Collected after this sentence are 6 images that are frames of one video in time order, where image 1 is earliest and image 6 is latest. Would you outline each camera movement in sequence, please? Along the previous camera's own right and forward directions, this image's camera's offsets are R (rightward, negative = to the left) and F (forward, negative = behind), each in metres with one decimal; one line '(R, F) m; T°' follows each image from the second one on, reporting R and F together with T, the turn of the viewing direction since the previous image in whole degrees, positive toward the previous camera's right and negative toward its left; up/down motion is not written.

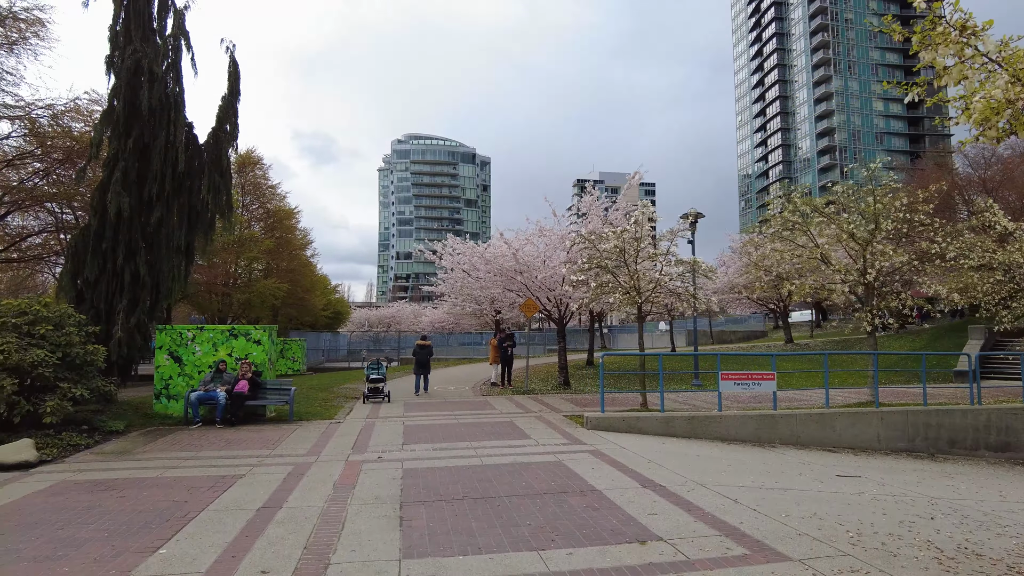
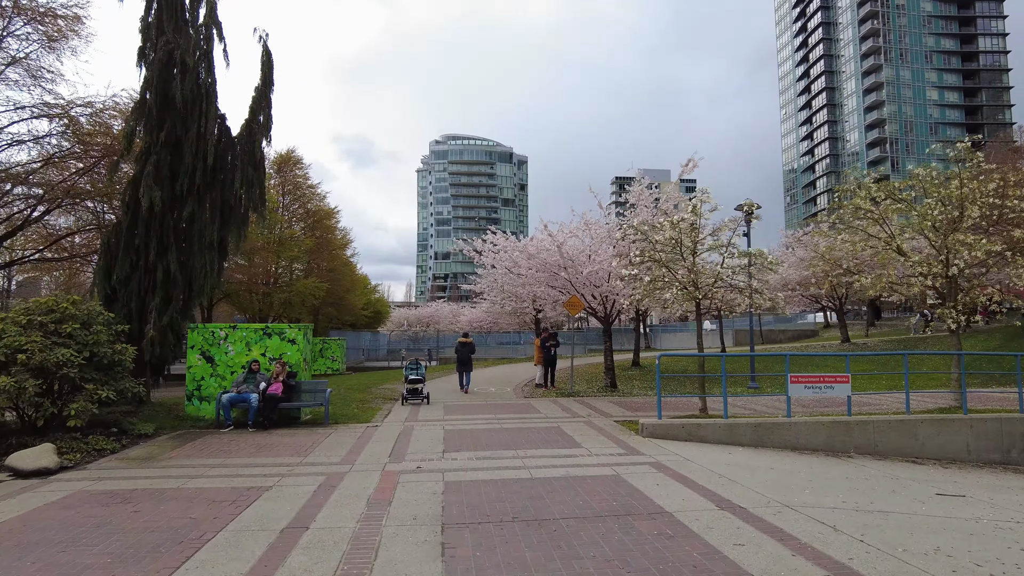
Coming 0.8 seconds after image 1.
(-0.1, +0.8) m; -3°
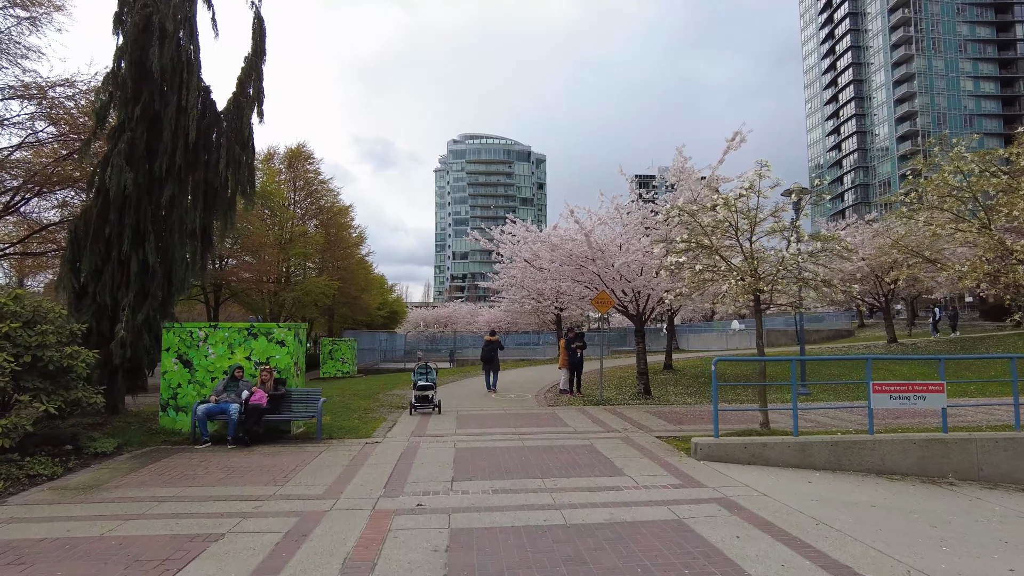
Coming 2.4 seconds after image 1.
(-0.1, +1.6) m; -2°
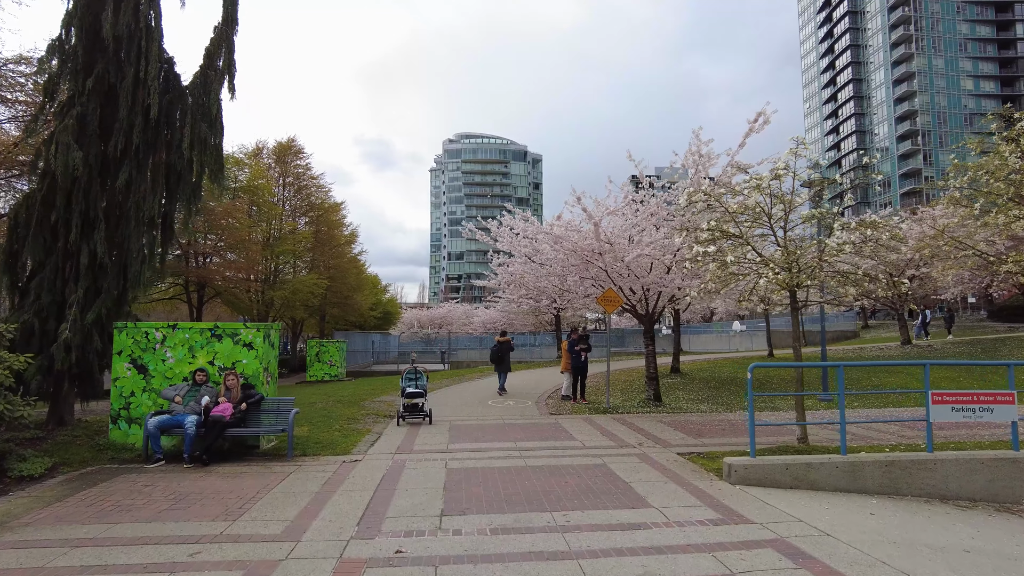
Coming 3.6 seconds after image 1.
(-0.1, +1.2) m; 0°
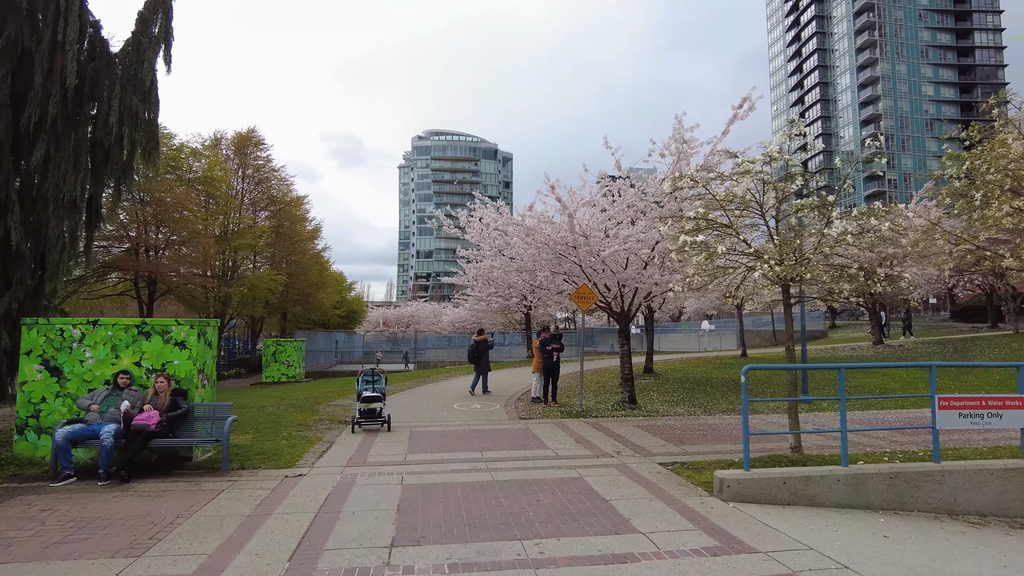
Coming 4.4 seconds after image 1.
(0.0, +0.8) m; +3°
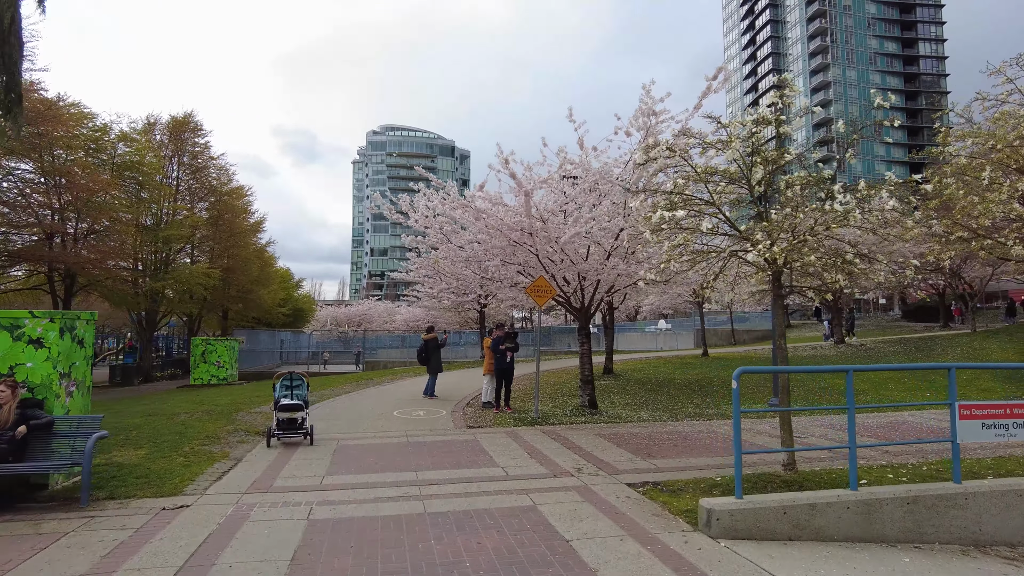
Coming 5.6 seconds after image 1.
(+0.2, +1.3) m; +4°
